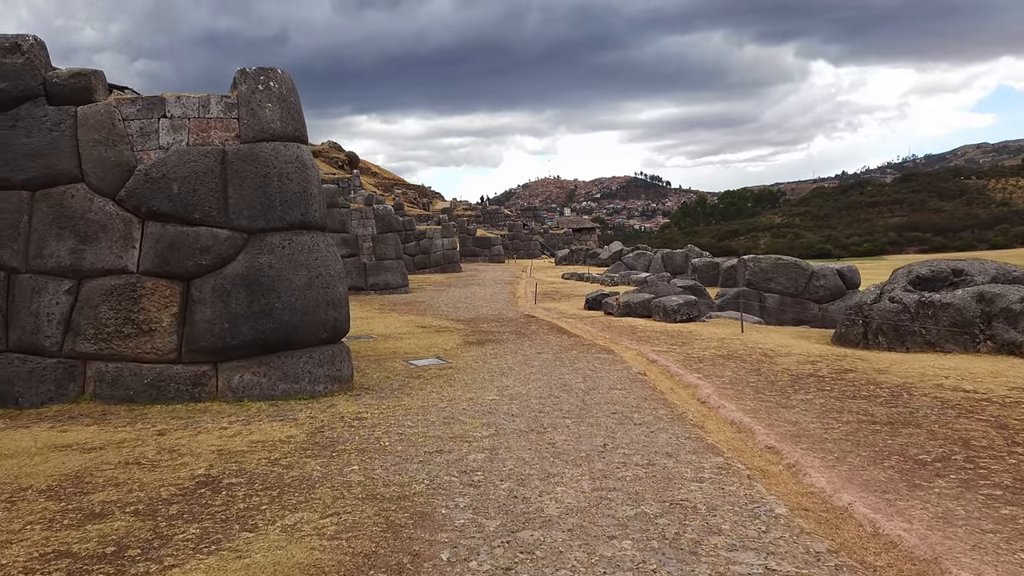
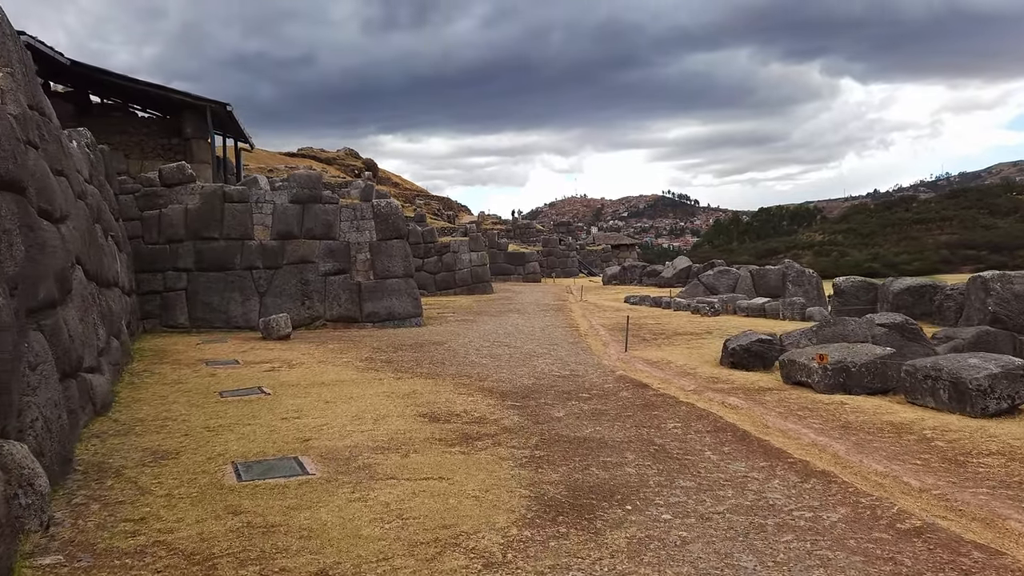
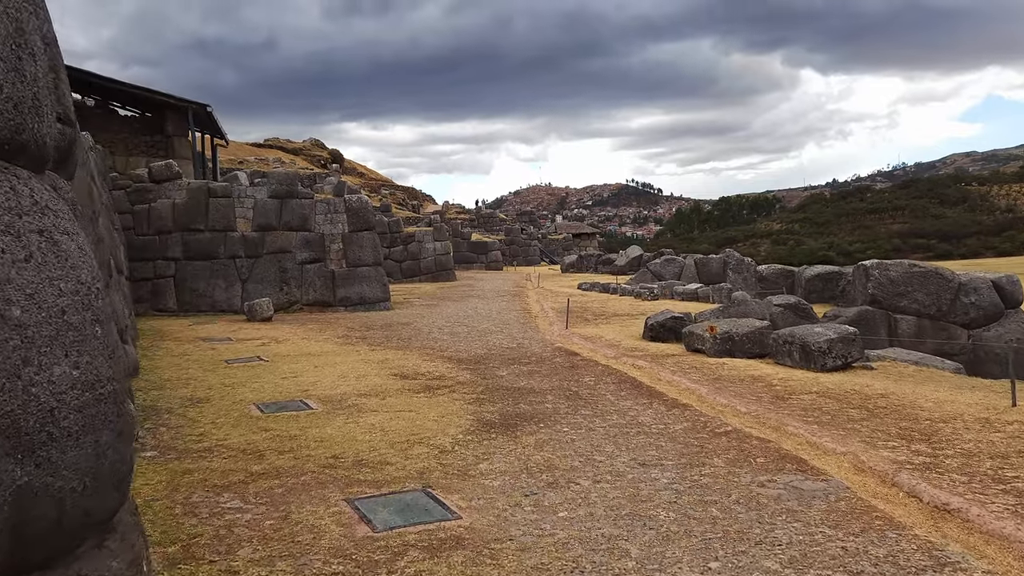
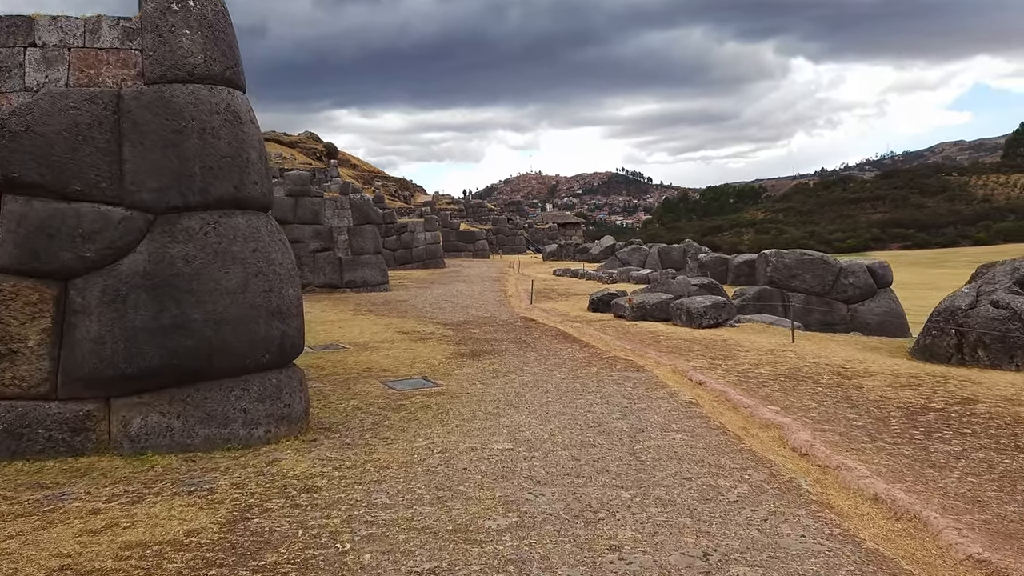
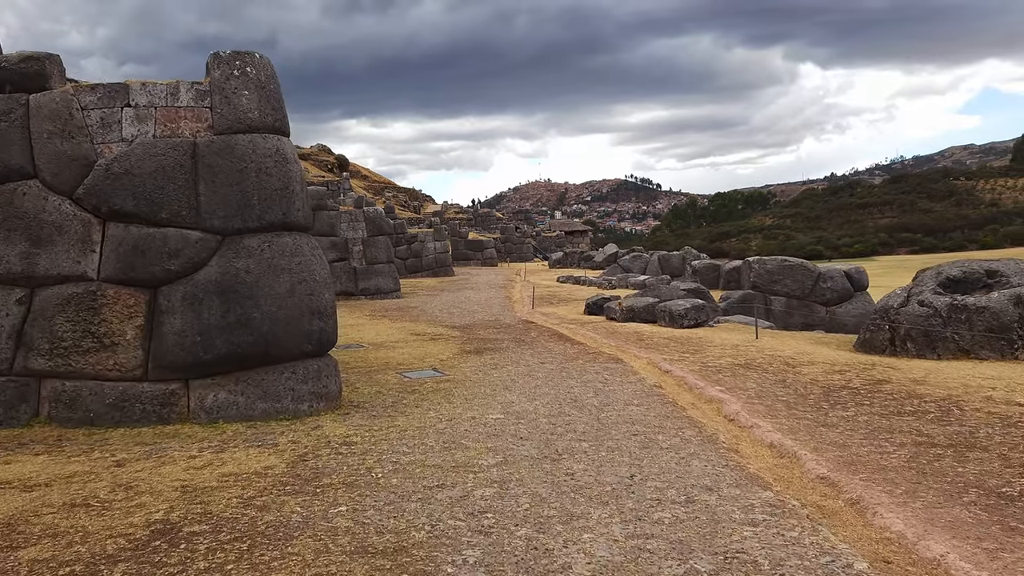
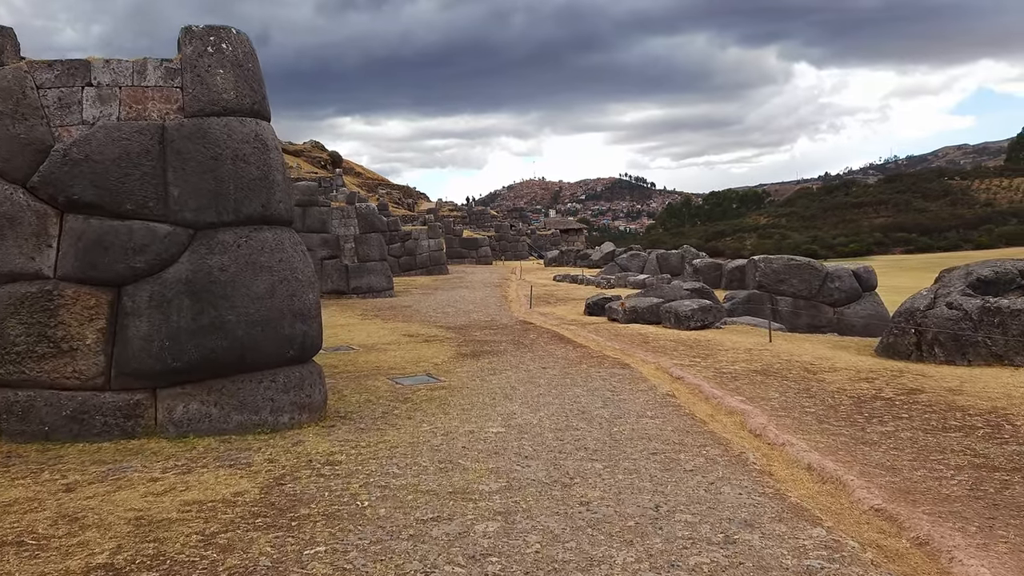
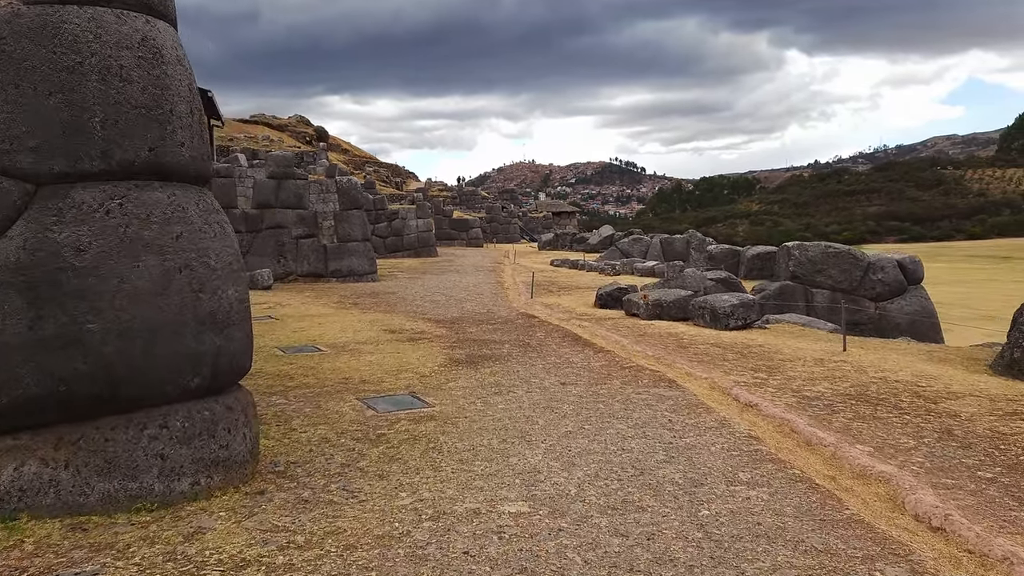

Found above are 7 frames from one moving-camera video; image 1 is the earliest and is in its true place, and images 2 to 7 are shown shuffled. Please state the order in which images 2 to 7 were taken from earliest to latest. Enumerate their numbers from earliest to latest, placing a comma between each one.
5, 6, 4, 7, 3, 2
